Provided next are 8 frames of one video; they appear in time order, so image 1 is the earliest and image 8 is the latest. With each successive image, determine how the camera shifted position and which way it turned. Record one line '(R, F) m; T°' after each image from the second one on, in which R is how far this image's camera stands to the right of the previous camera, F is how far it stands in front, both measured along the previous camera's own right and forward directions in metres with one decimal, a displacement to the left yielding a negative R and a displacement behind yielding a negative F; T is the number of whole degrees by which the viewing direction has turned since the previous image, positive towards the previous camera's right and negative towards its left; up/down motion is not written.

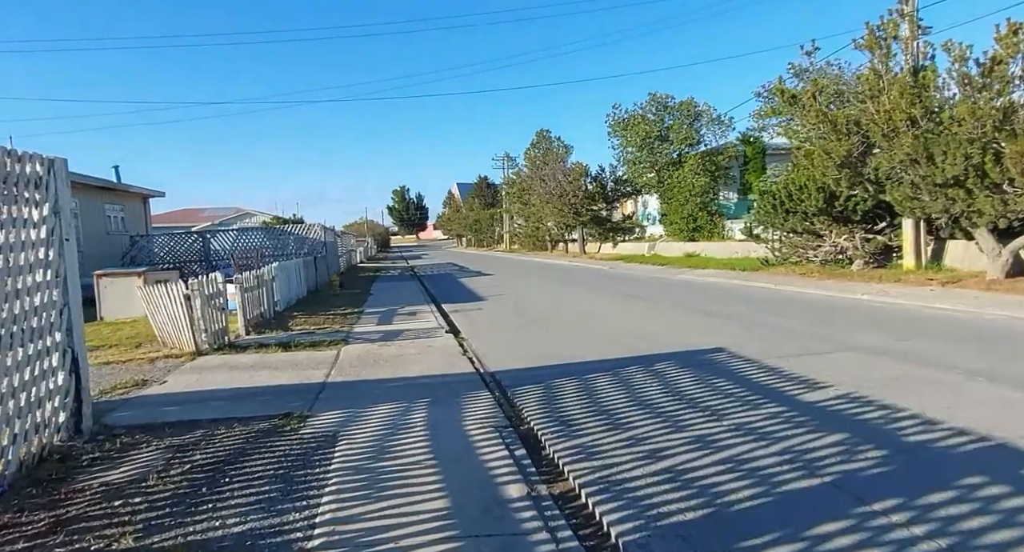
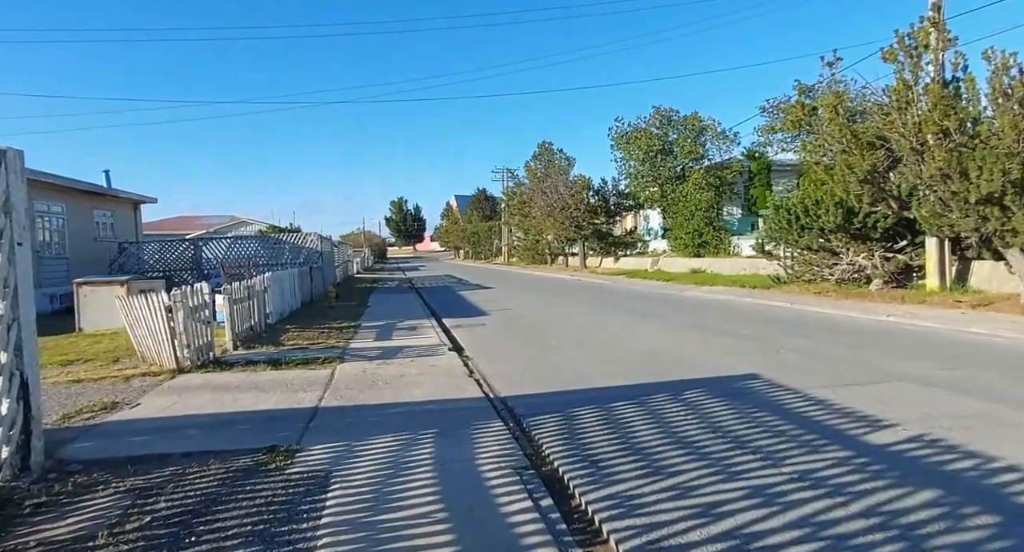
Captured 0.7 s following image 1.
(-0.2, +0.7) m; 0°
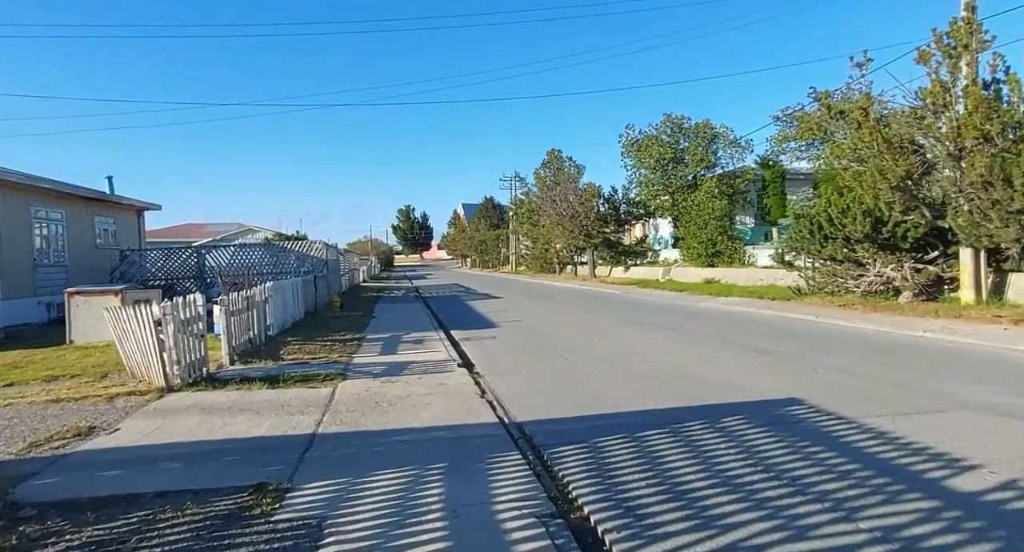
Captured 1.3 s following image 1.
(-0.1, +0.6) m; -1°
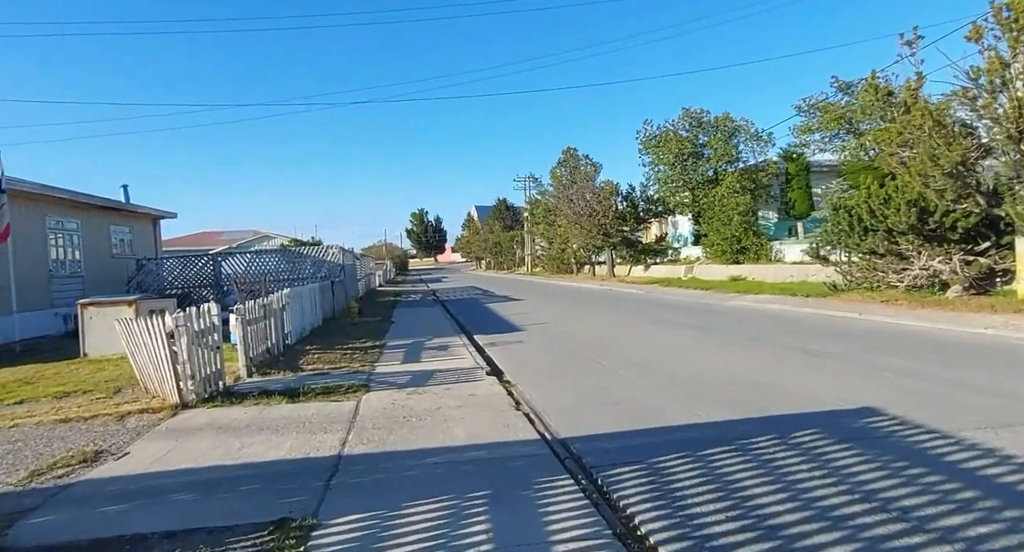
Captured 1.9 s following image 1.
(-0.2, +0.5) m; -1°
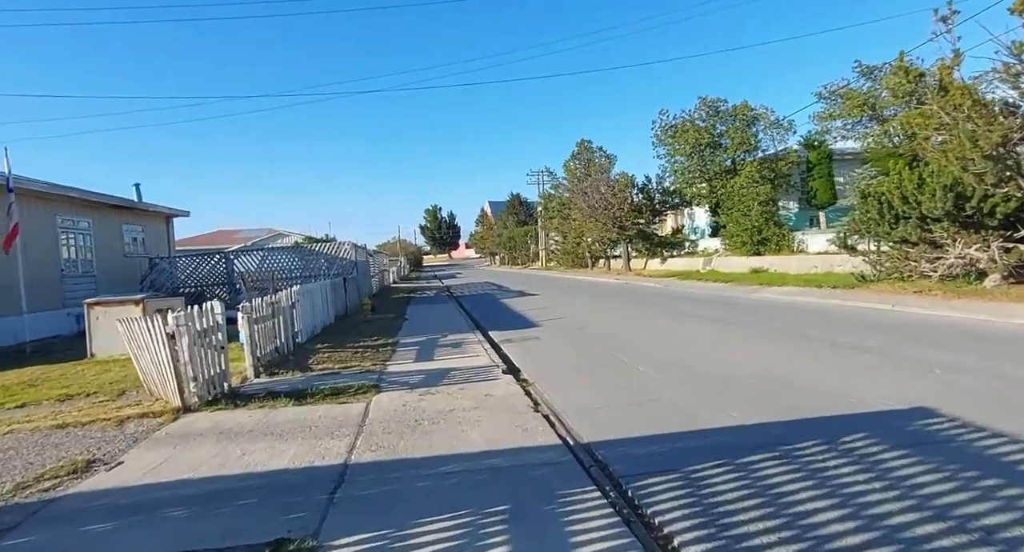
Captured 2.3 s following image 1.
(0.0, +0.4) m; -1°
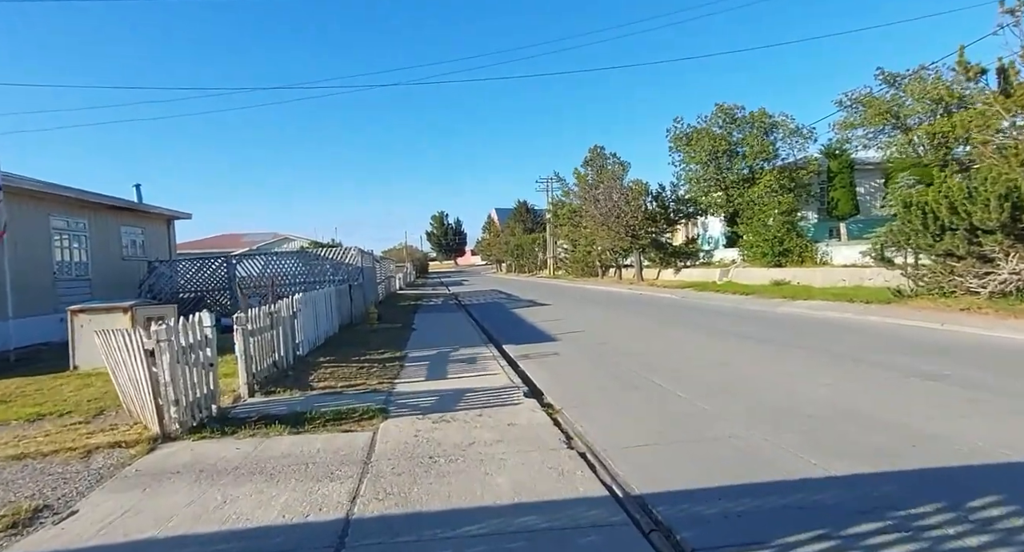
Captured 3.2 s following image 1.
(-0.2, +0.9) m; -1°
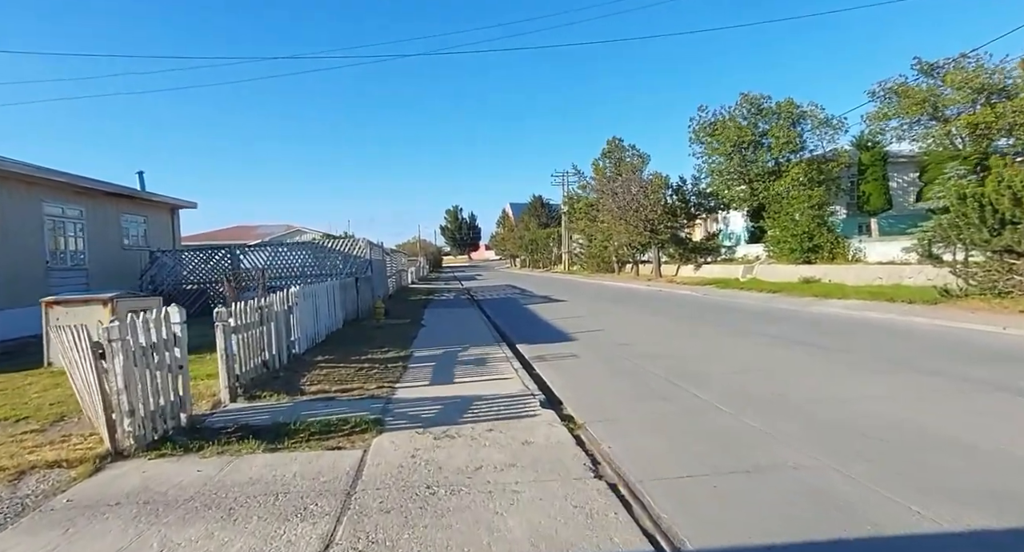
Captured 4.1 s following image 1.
(0.0, +1.0) m; -1°
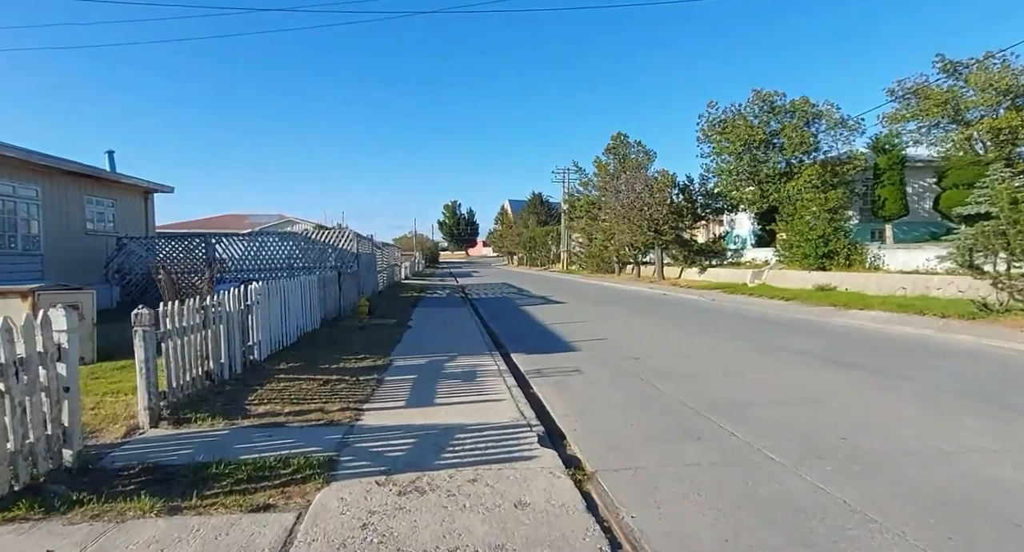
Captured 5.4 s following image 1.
(0.0, +1.4) m; 0°
